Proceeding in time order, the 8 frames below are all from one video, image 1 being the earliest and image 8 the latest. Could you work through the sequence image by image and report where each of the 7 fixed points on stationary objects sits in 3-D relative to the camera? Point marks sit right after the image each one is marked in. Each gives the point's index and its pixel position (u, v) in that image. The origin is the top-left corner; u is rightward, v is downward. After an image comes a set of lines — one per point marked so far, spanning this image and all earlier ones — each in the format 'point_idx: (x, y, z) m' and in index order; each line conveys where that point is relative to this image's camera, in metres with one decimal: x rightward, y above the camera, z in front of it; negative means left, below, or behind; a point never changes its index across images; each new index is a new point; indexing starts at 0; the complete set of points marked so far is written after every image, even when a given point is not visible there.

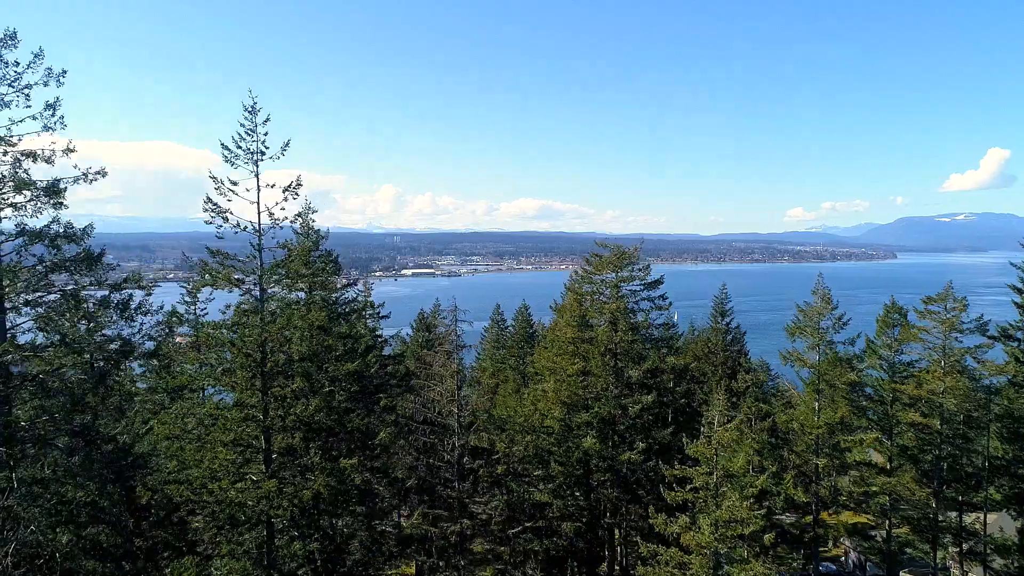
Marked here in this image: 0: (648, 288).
0: (+1.5, 0.0, +8.1) m
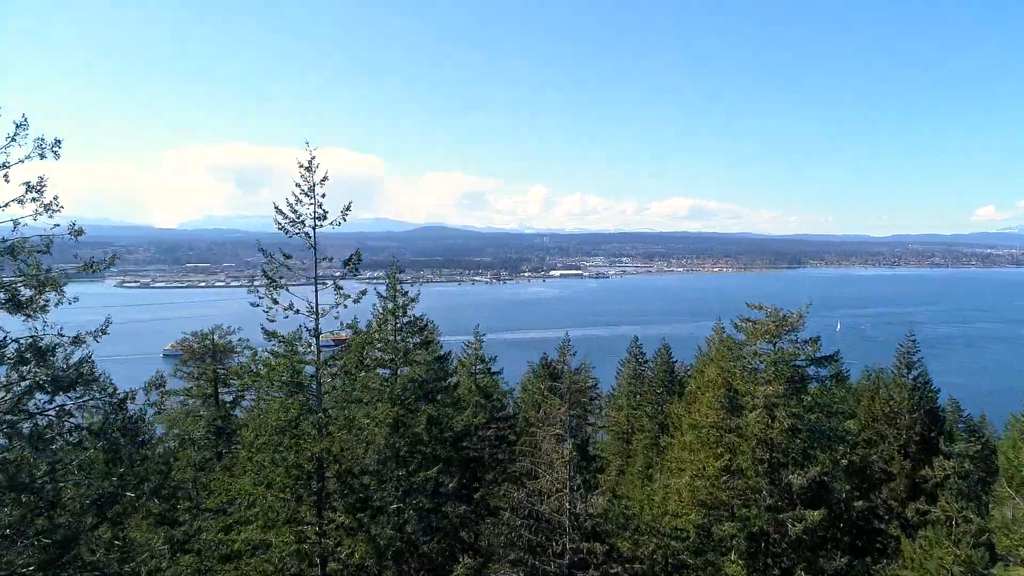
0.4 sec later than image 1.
0: (+2.6, -0.7, +6.3) m
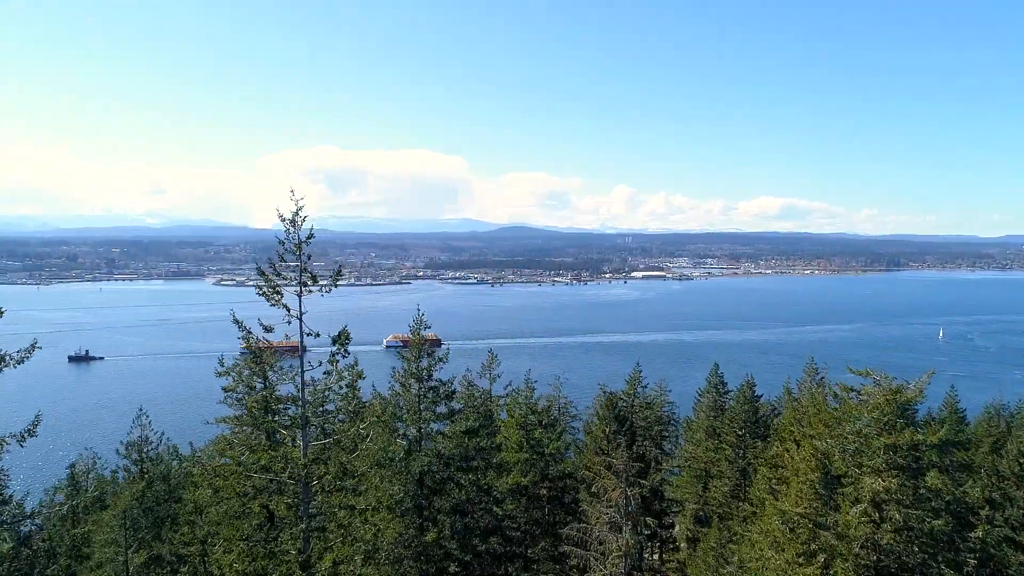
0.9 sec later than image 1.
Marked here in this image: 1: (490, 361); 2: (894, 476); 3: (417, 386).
0: (+2.9, -1.1, +5.0) m
1: (-0.4, -1.2, +11.6) m
2: (+2.5, -1.3, +4.8) m
3: (-0.7, -0.7, +5.2) m
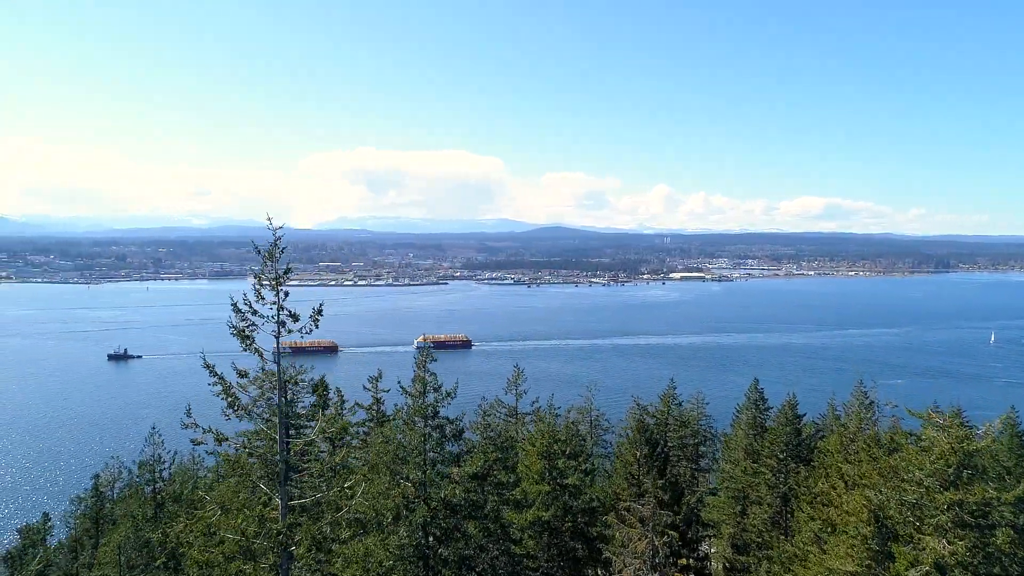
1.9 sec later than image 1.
0: (+3.0, -1.3, +4.4) m
1: (+0.1, -1.4, +11.1) m
2: (+2.6, -1.4, +4.2) m
3: (-0.6, -0.9, +4.7) m
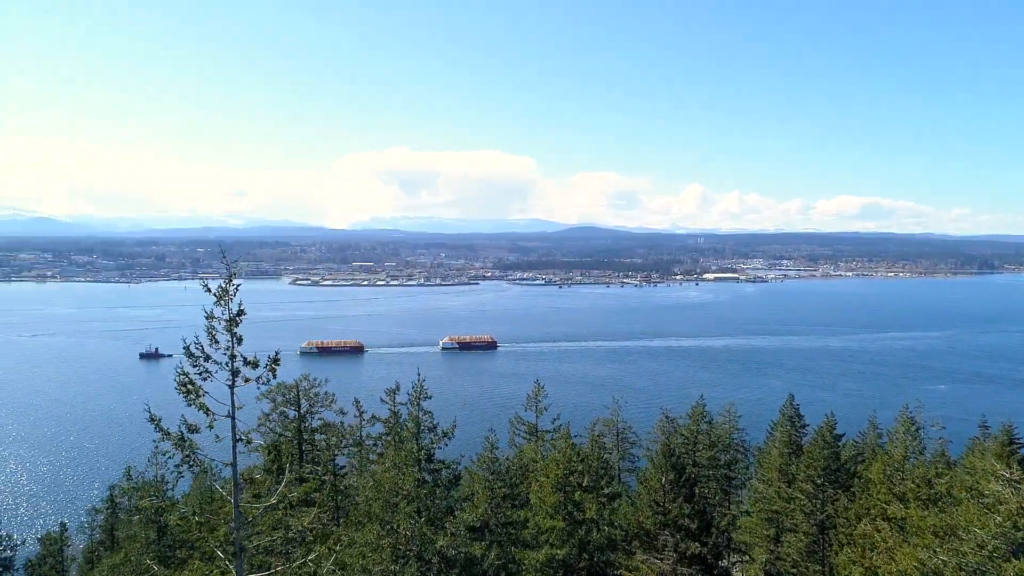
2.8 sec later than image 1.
0: (+3.0, -1.5, +3.8) m
1: (+0.4, -1.5, +10.6) m
2: (+2.6, -1.6, +3.6) m
3: (-0.6, -1.1, +4.3) m
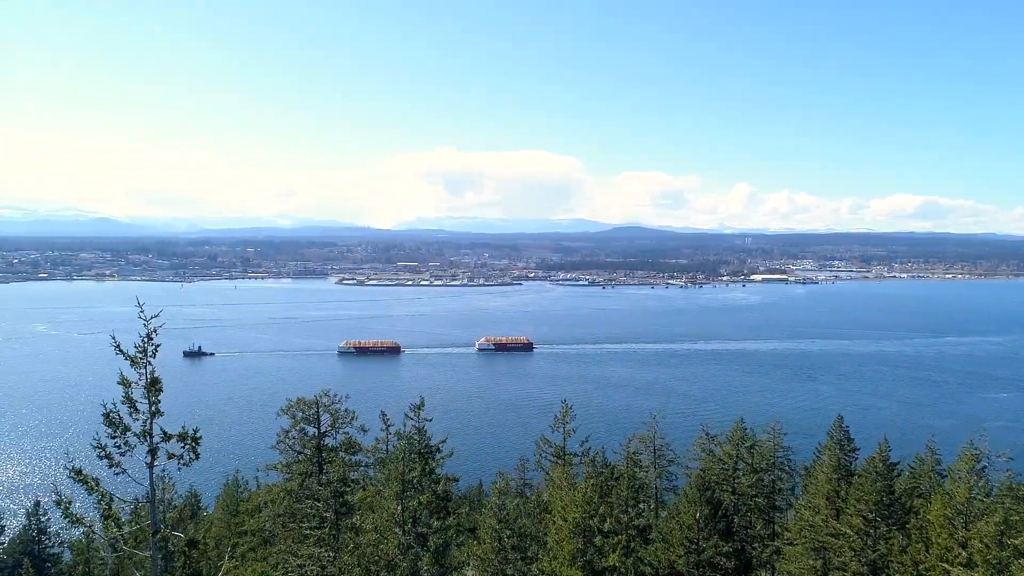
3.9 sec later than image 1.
0: (+3.0, -1.7, +3.1) m
1: (+0.7, -1.7, +10.0) m
2: (+2.5, -1.8, +2.9) m
3: (-0.6, -1.3, +3.8) m
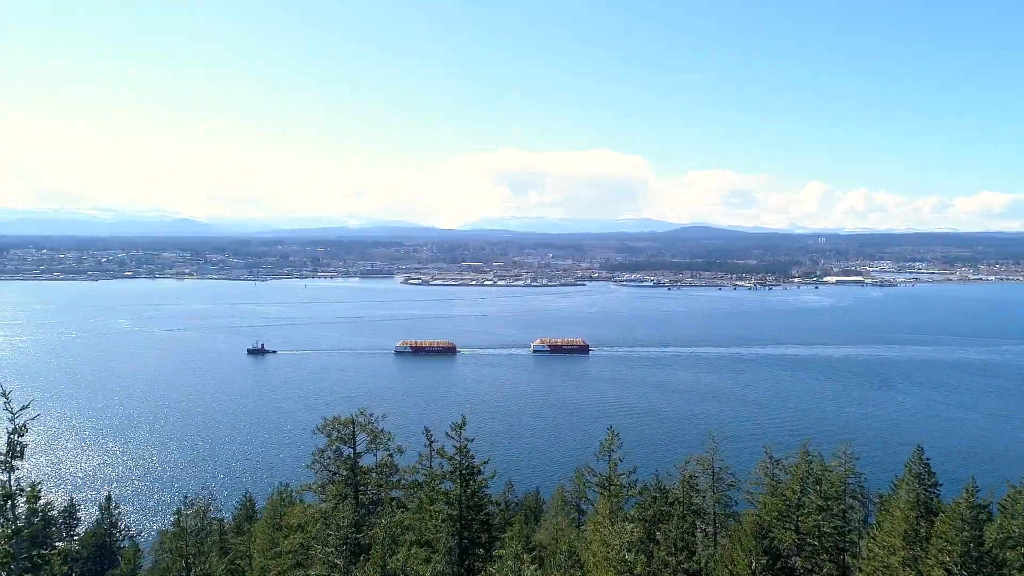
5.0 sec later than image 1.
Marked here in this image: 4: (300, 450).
0: (+2.9, -2.0, +2.2) m
1: (+1.3, -2.0, +9.3) m
2: (+2.4, -2.1, +2.1) m
3: (-0.6, -1.5, +3.2) m
4: (-4.2, -3.3, +14.1) m
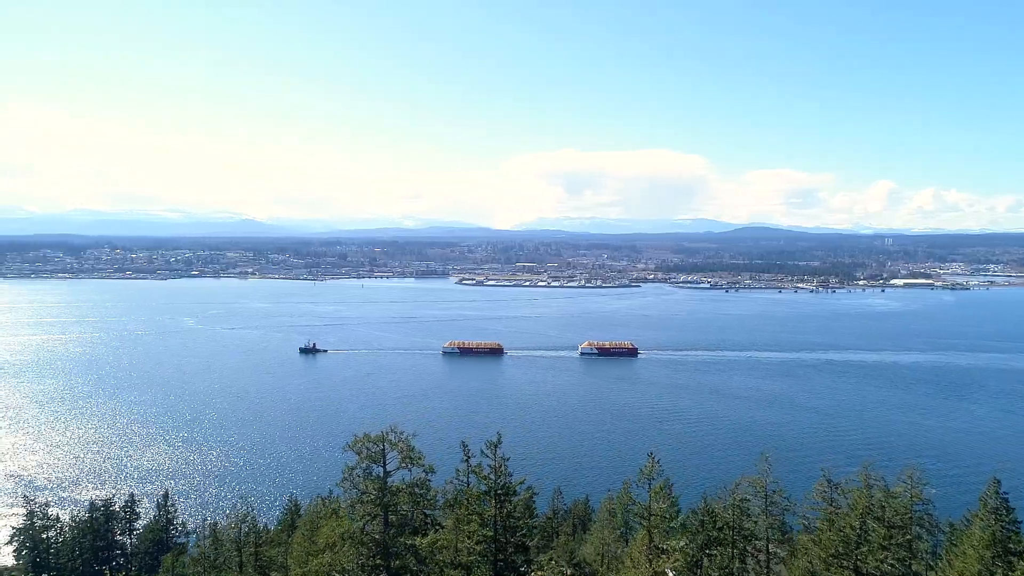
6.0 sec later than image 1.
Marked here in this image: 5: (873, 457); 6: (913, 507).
0: (+2.8, -2.2, +1.5) m
1: (+1.7, -2.2, +8.7) m
2: (+2.3, -2.3, +1.4) m
3: (-0.6, -1.7, +2.8) m
4: (-3.4, -3.5, +13.9) m
5: (+8.3, -3.9, +16.7) m
6: (+6.6, -3.7, +11.8) m
